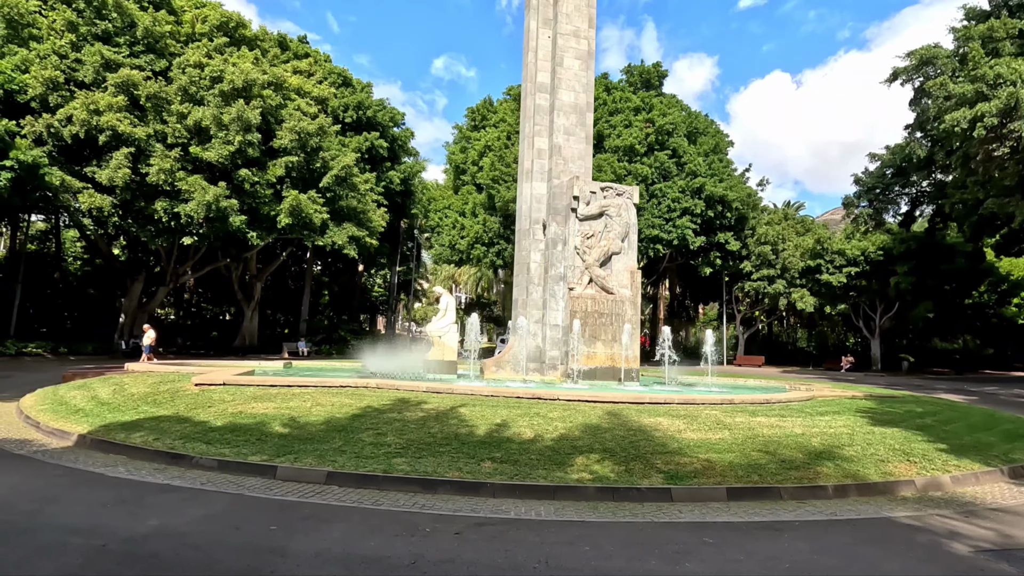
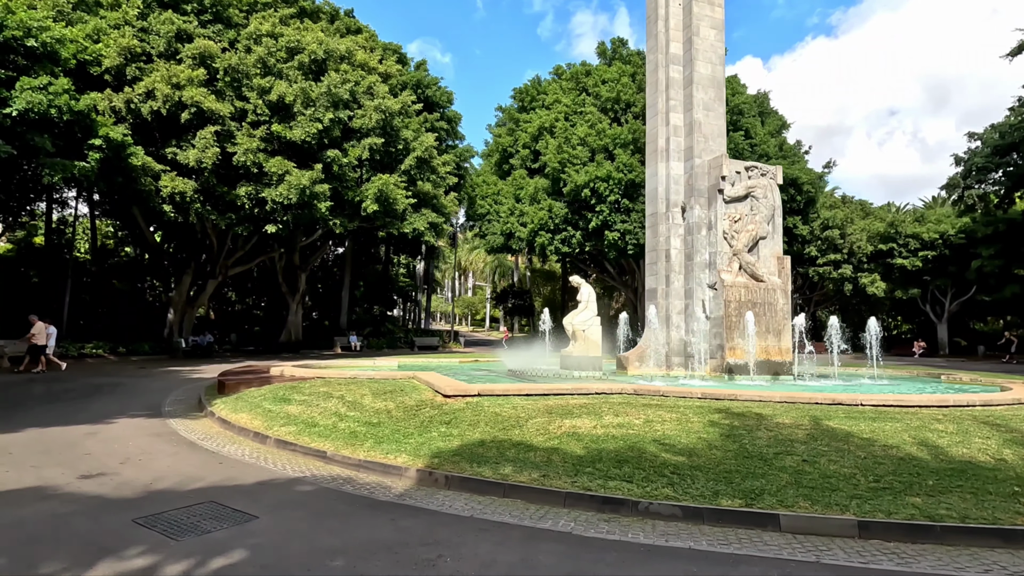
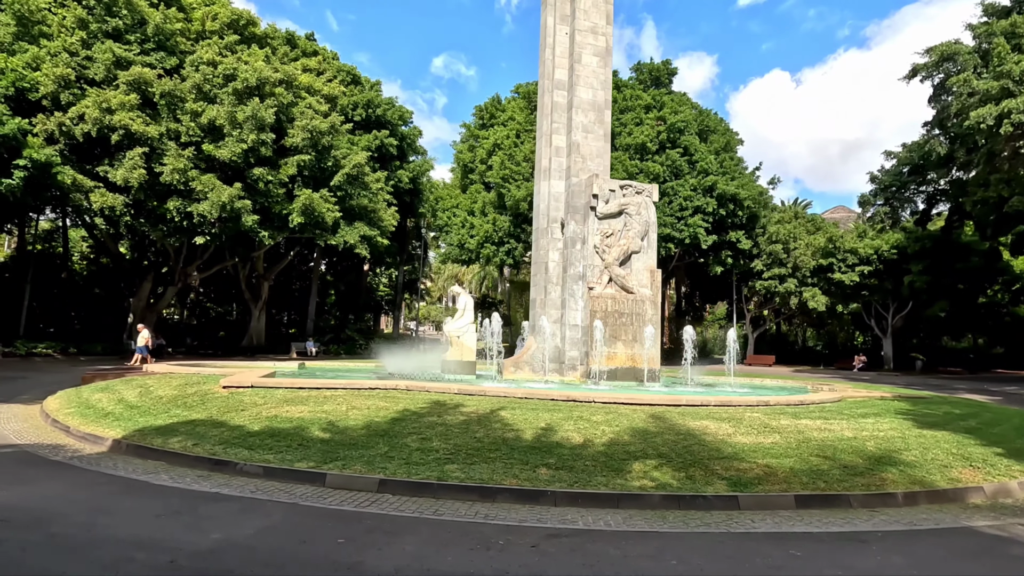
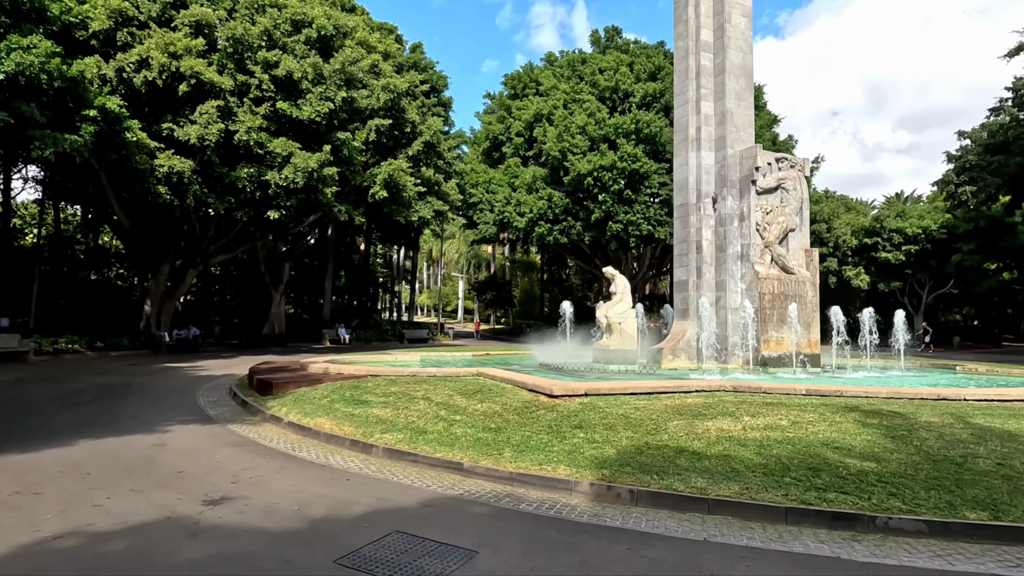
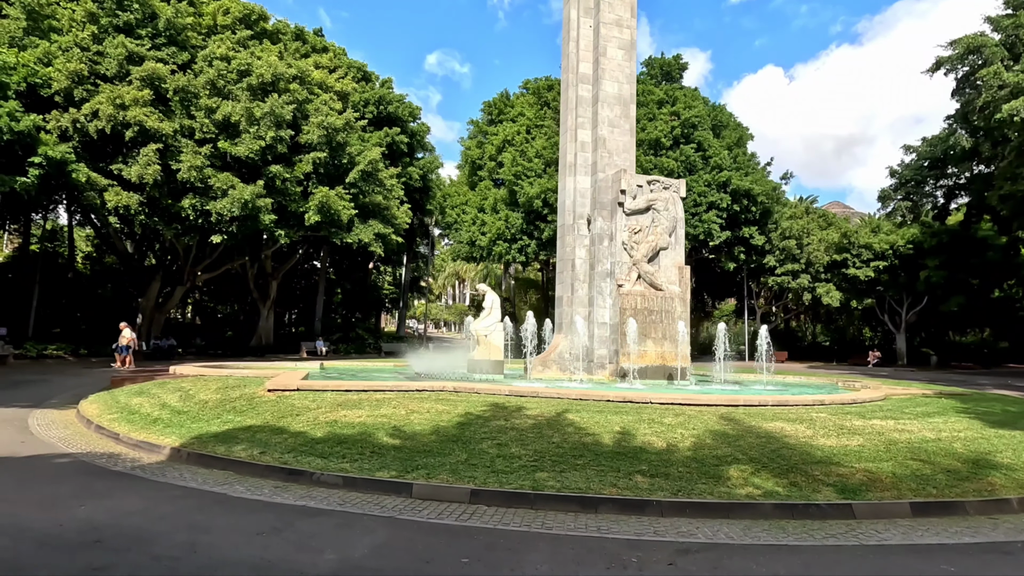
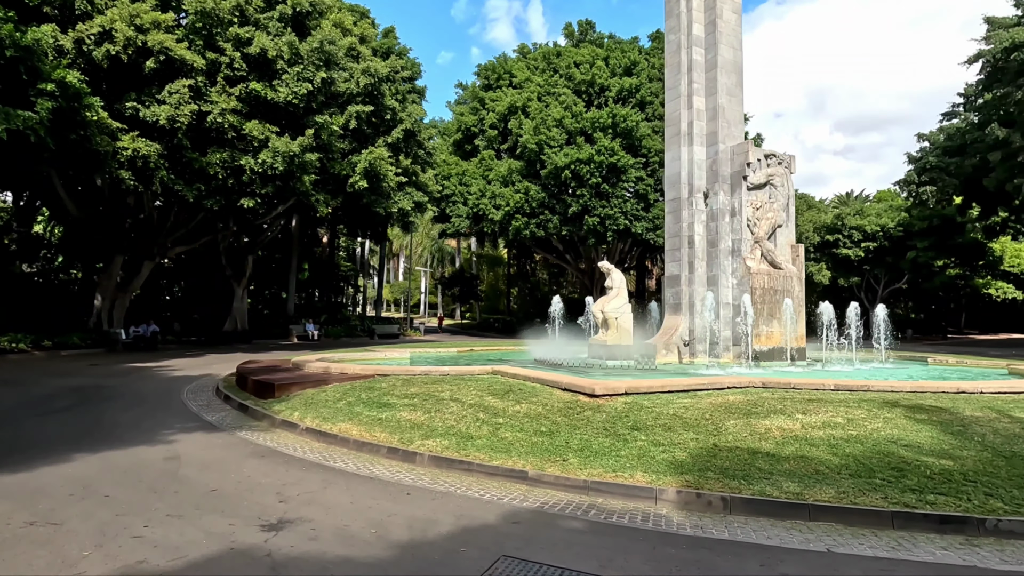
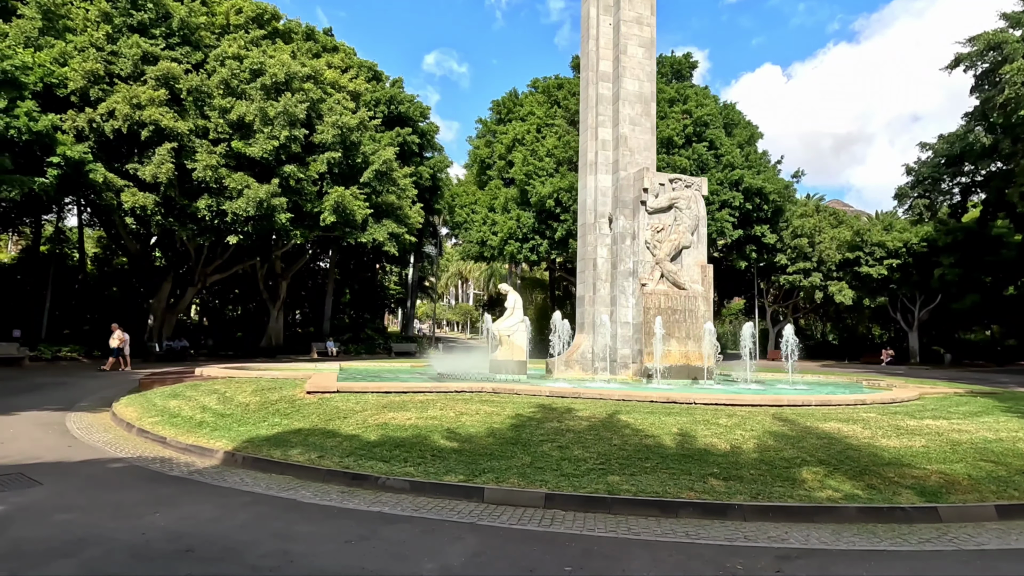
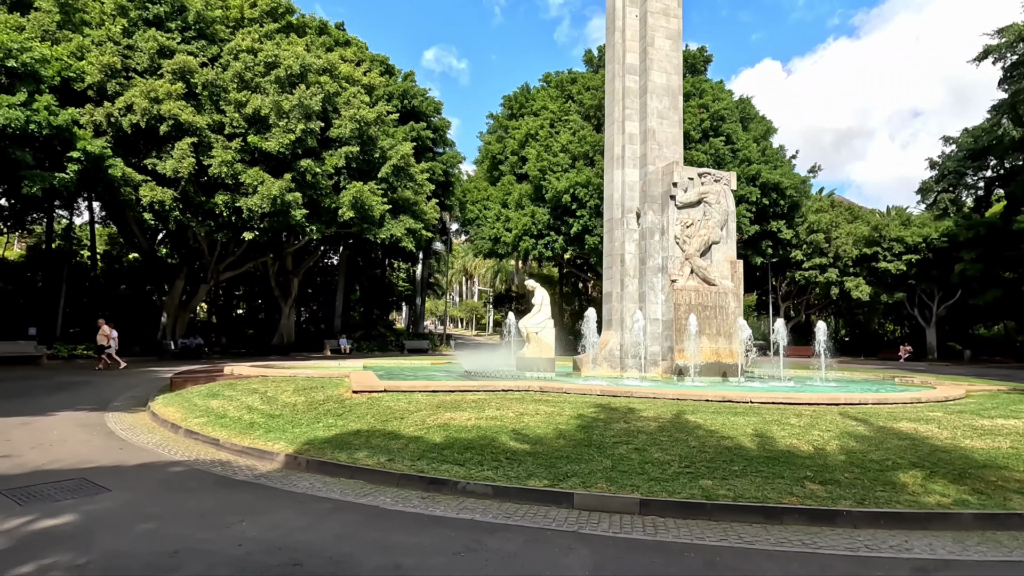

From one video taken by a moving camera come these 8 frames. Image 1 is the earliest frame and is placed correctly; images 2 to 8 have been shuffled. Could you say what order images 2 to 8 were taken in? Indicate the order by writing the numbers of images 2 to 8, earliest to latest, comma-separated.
3, 5, 7, 8, 2, 4, 6
